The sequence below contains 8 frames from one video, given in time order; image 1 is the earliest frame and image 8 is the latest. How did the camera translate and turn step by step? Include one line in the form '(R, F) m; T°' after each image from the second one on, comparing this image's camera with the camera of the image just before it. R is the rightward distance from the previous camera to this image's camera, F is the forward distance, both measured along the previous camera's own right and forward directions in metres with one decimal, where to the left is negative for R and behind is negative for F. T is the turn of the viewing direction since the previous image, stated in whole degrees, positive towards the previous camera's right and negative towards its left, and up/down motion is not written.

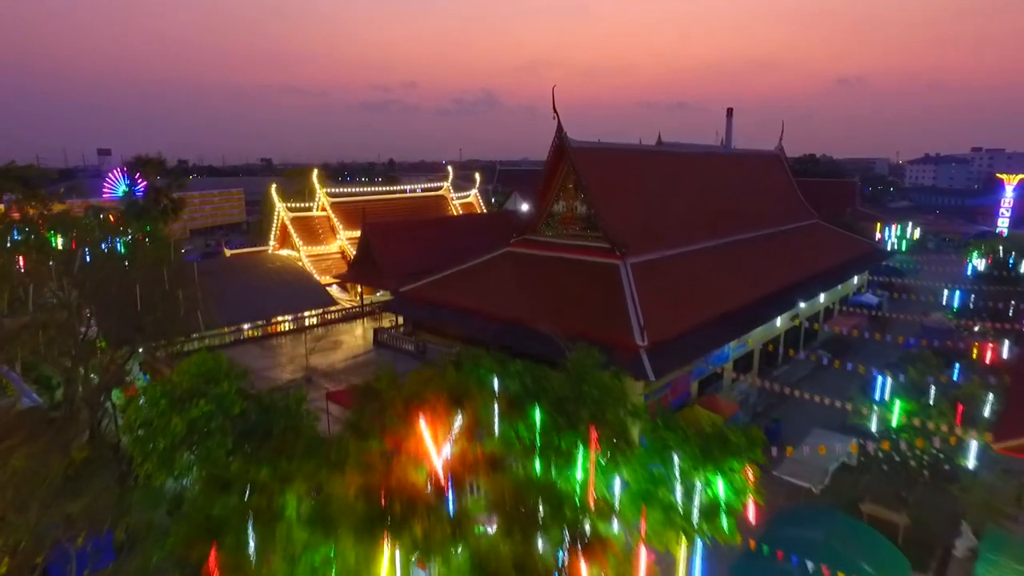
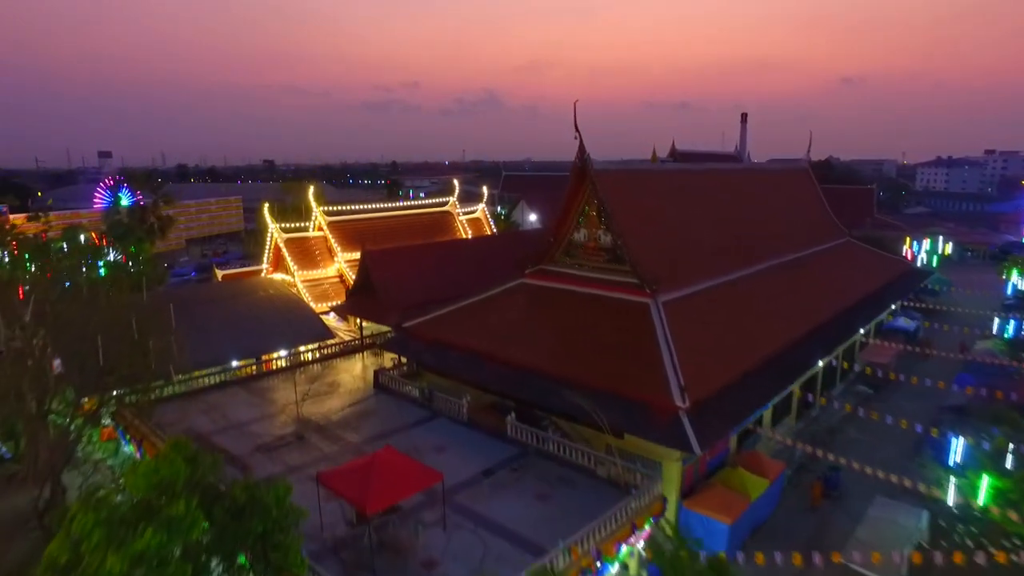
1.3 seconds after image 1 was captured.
(-0.3, +1.4) m; 0°
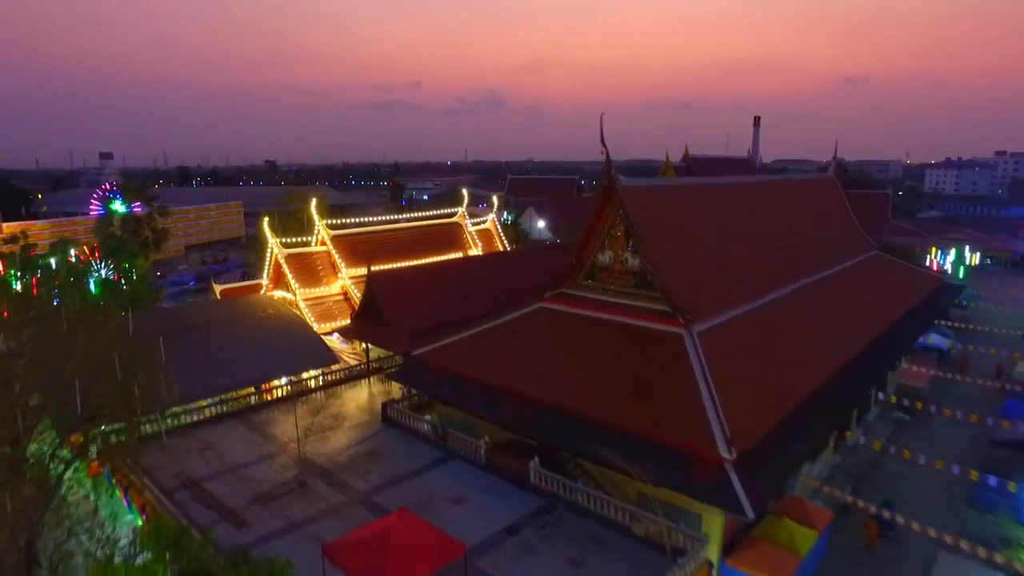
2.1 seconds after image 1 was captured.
(-0.3, +0.9) m; 0°
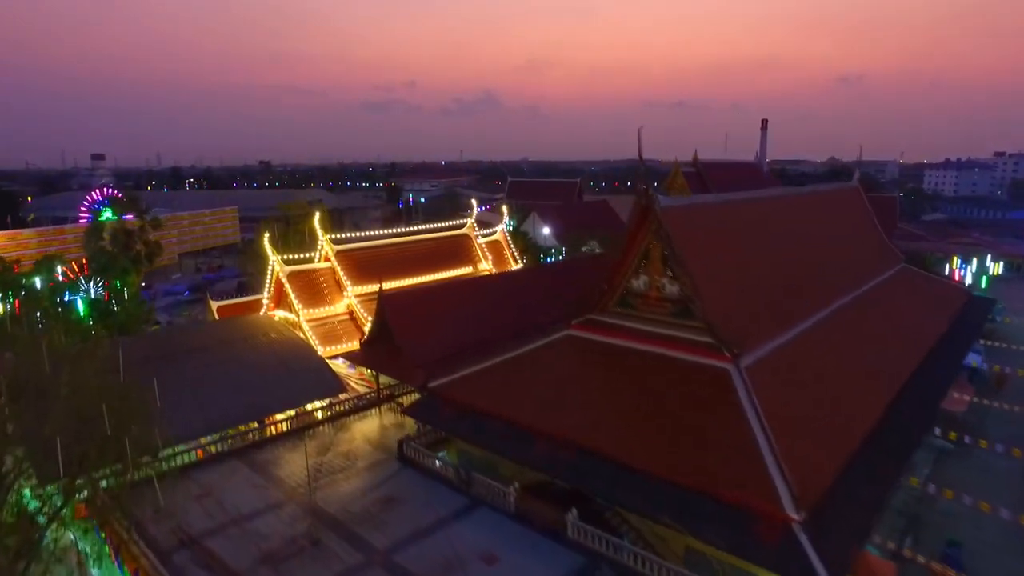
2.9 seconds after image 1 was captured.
(-0.5, +0.9) m; 0°
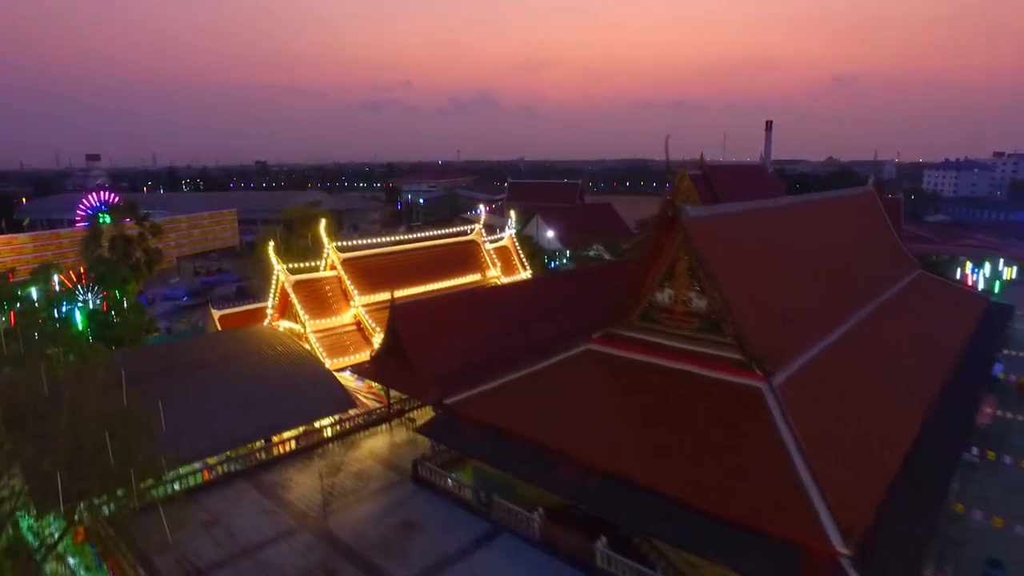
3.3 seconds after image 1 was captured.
(-0.4, +0.4) m; 0°
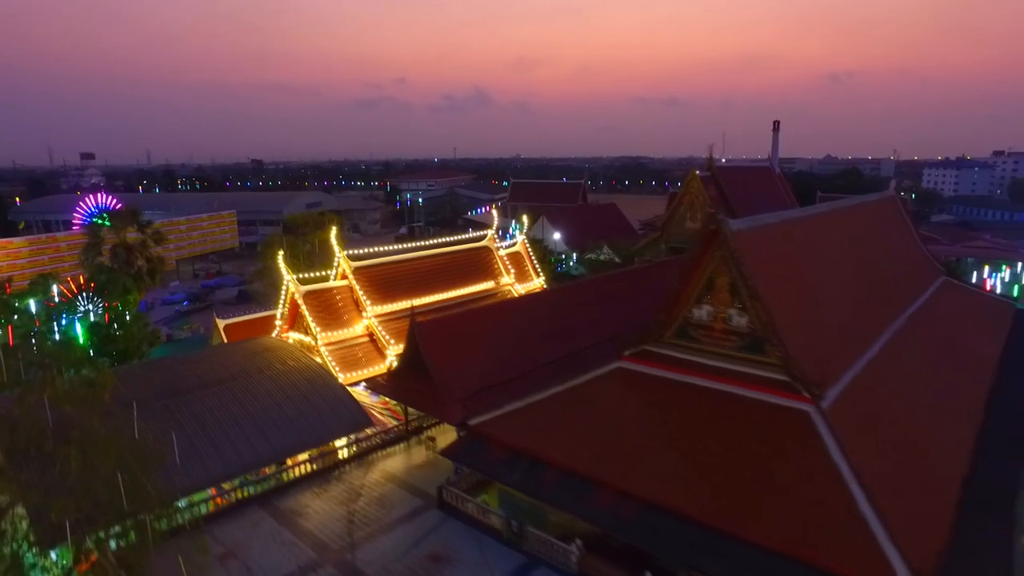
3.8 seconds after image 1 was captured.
(-0.5, +0.5) m; 0°
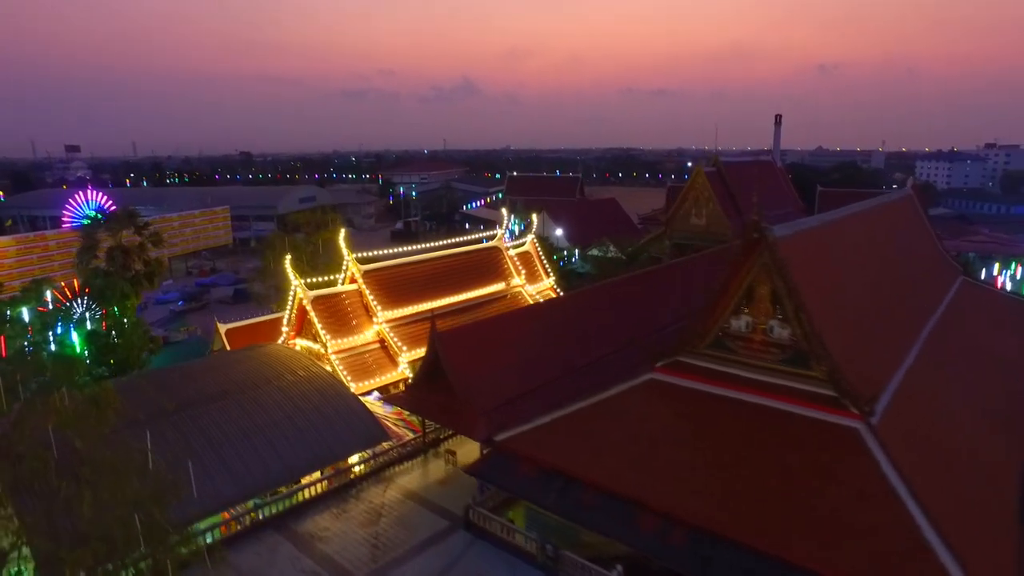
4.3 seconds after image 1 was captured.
(-0.6, +0.5) m; +1°
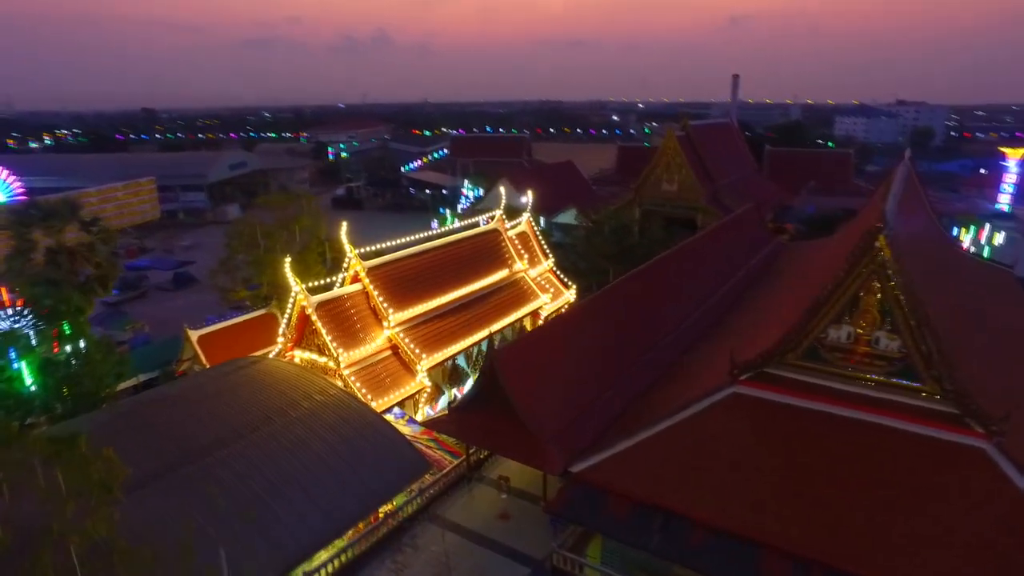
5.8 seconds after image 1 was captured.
(-2.0, +1.4) m; +7°
